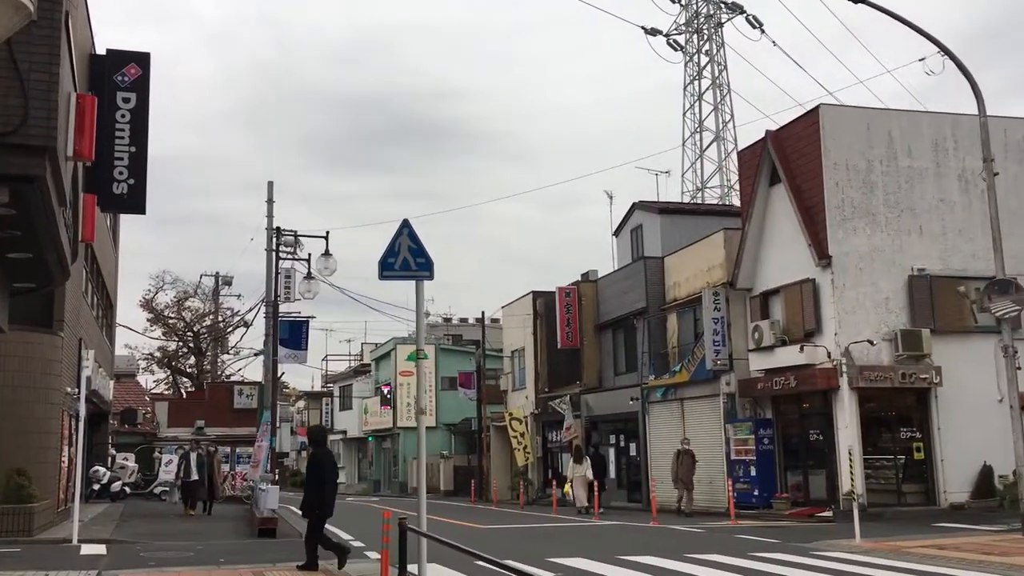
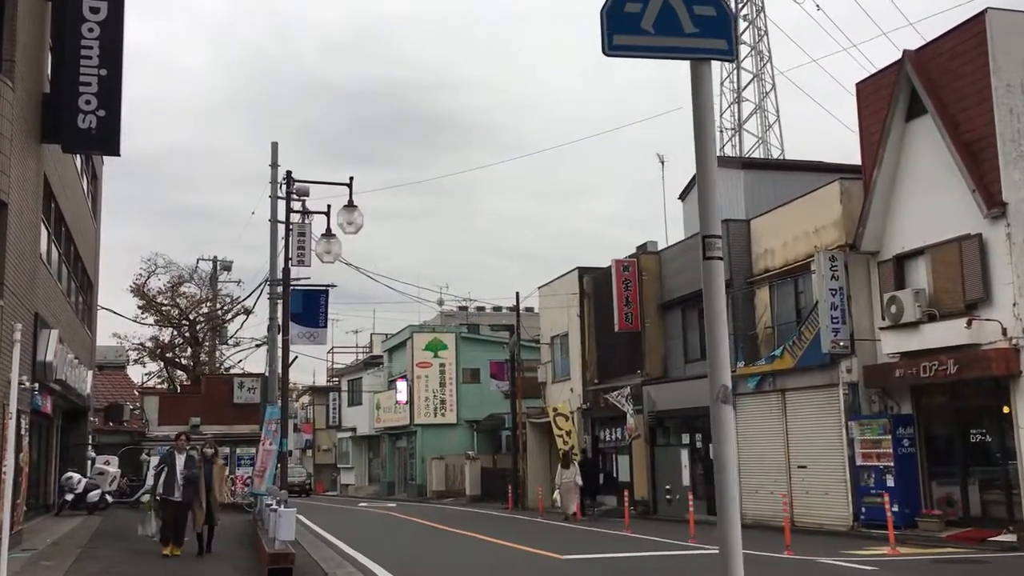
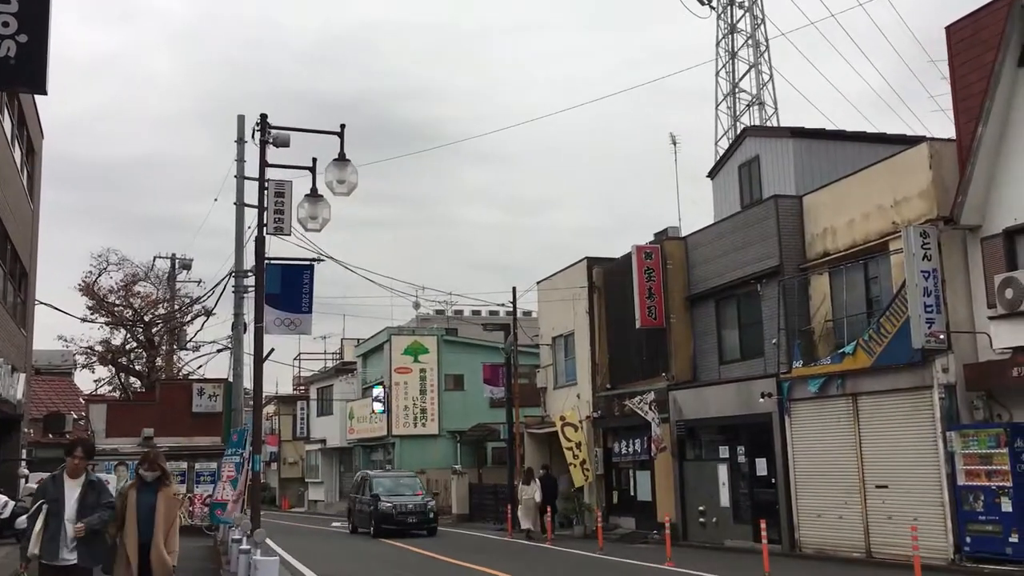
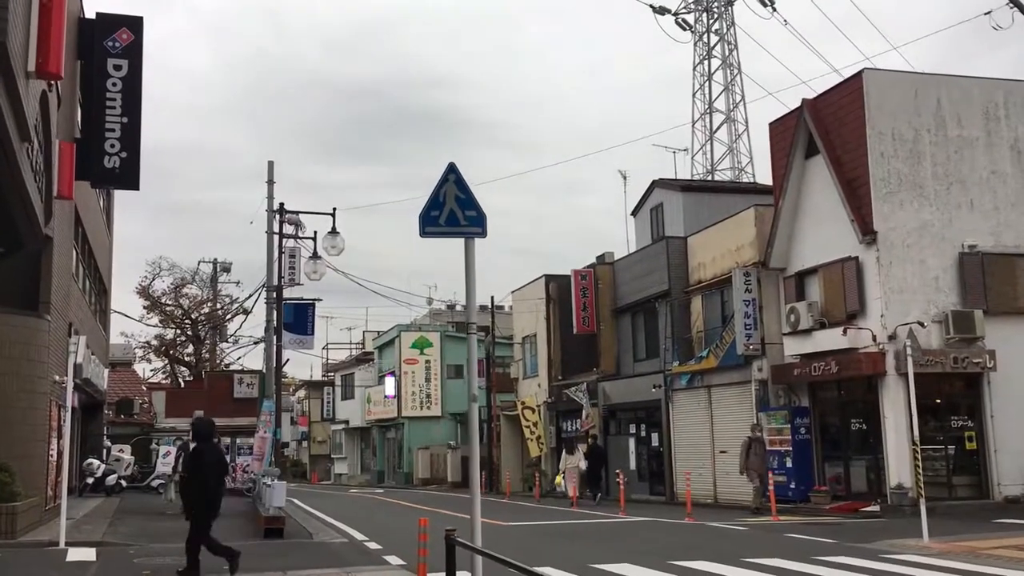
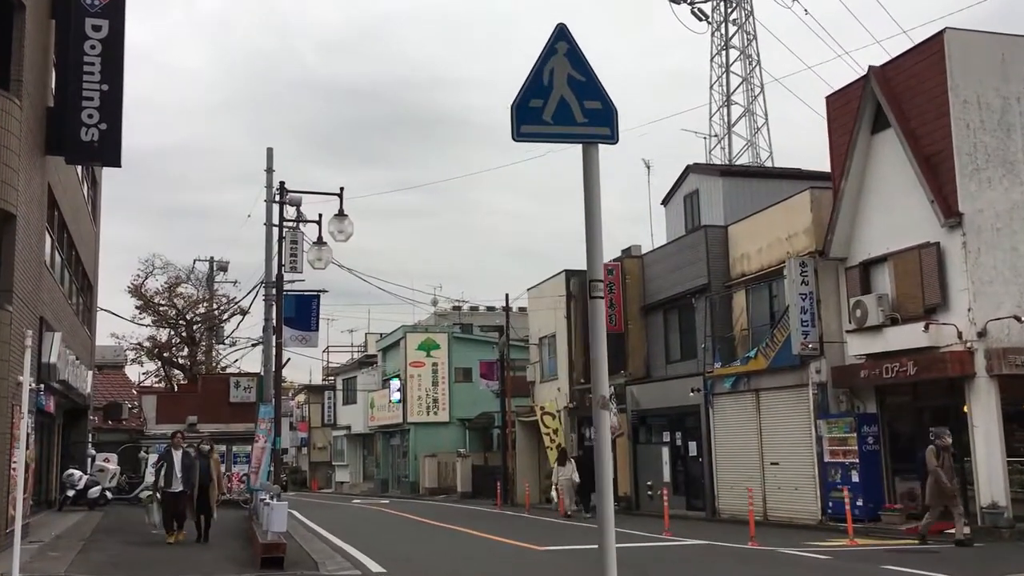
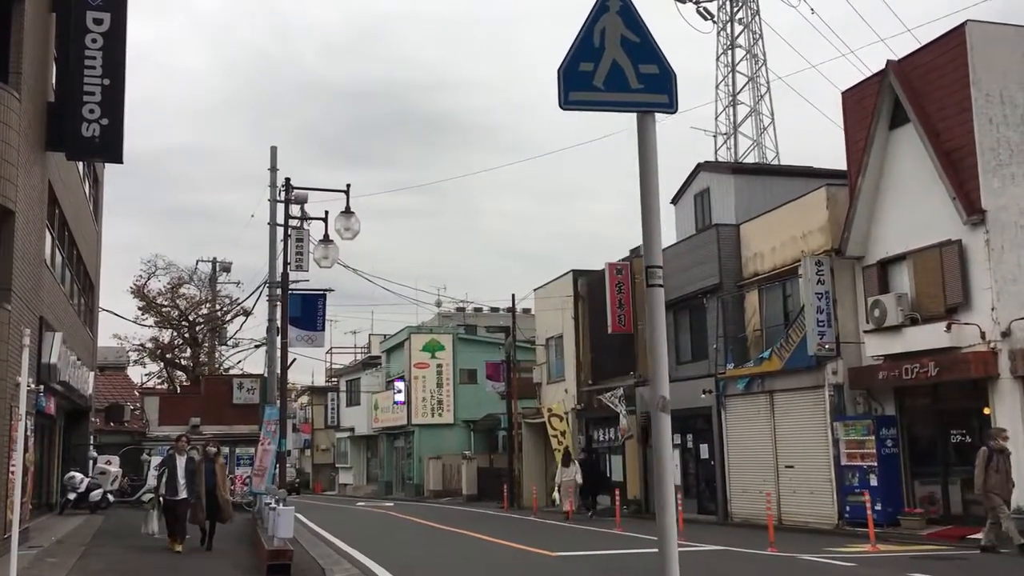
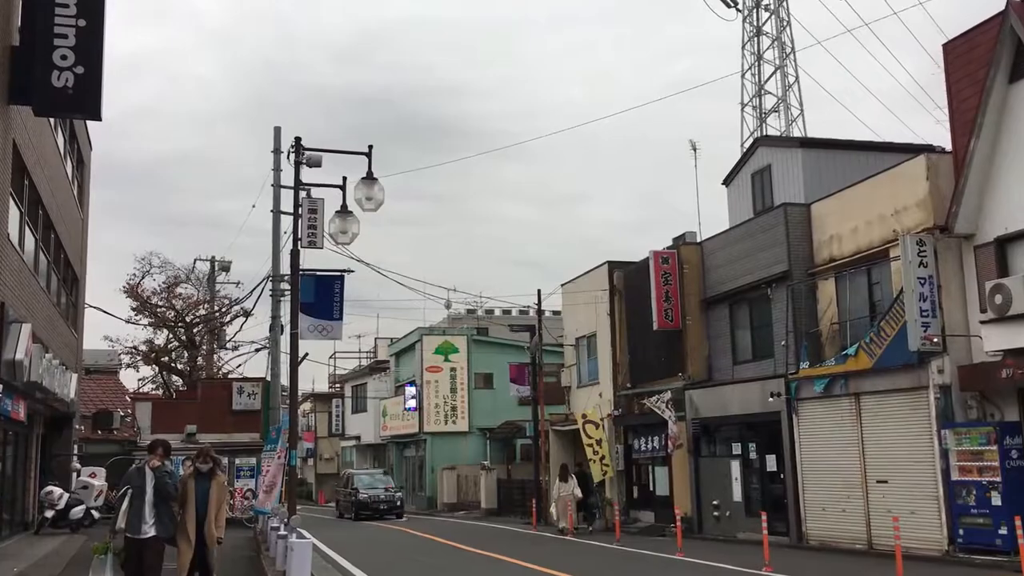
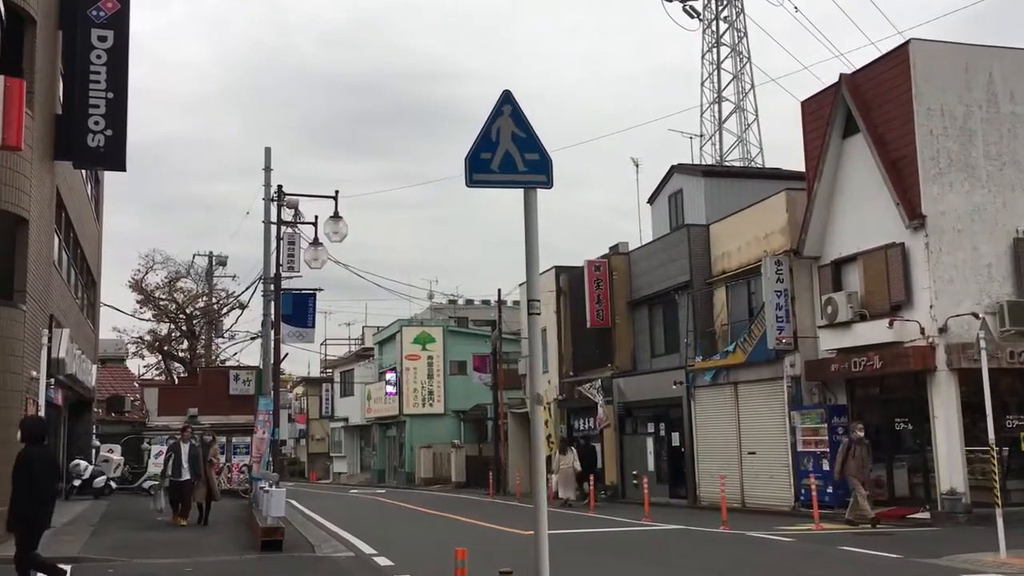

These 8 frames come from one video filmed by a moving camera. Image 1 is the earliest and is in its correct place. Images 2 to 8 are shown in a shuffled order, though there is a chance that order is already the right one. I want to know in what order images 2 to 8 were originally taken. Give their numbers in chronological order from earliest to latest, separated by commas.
4, 8, 5, 6, 2, 7, 3
